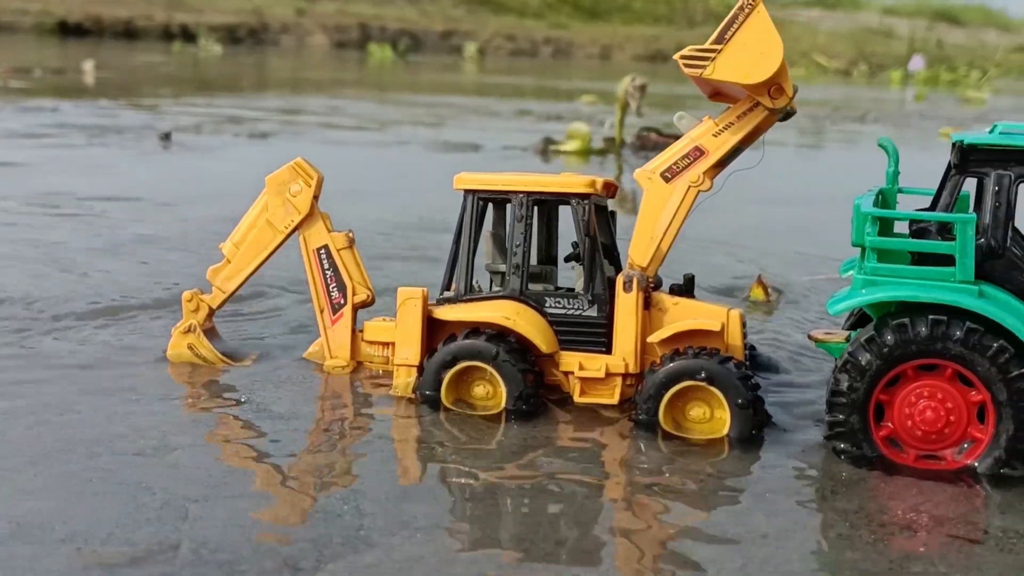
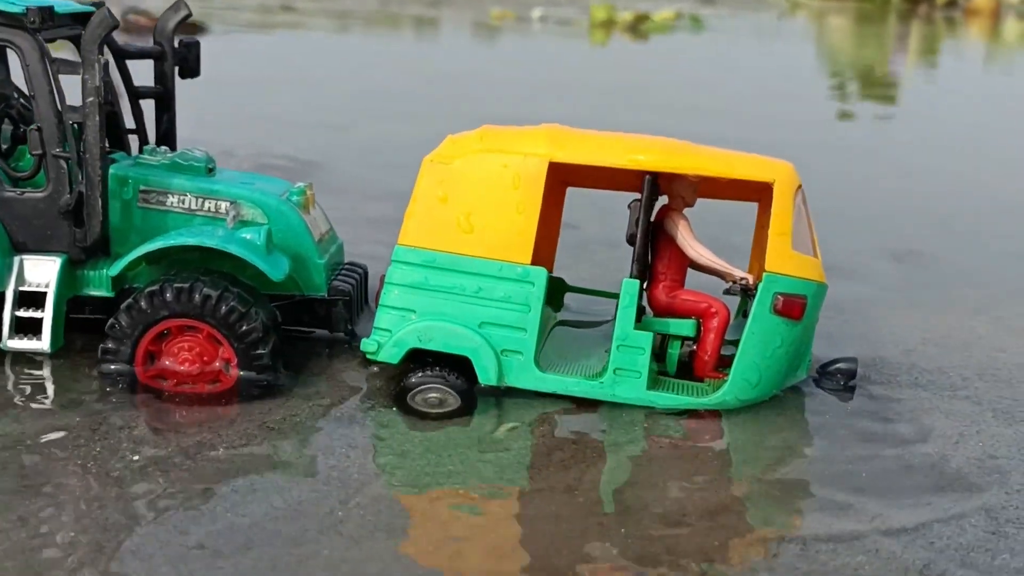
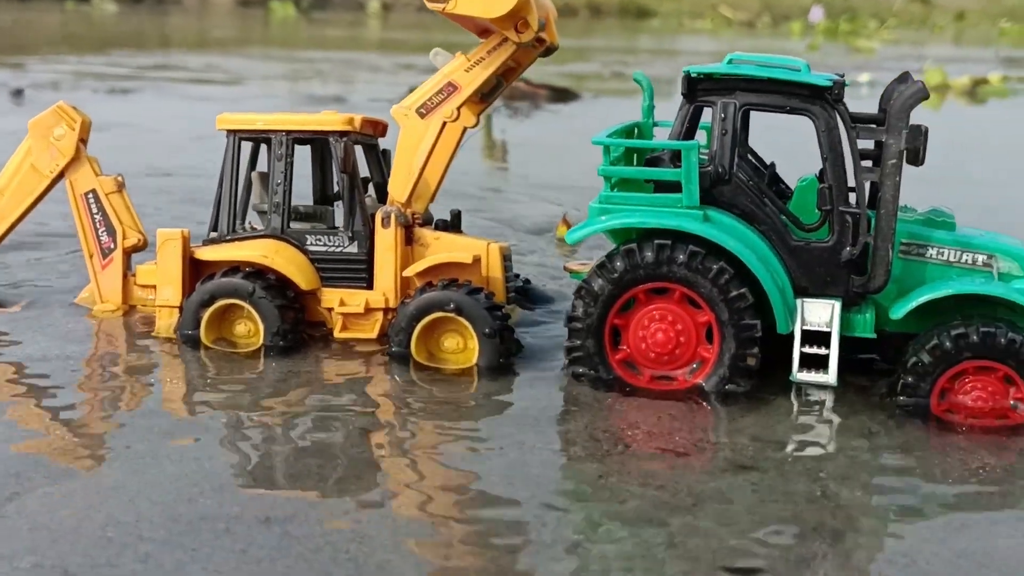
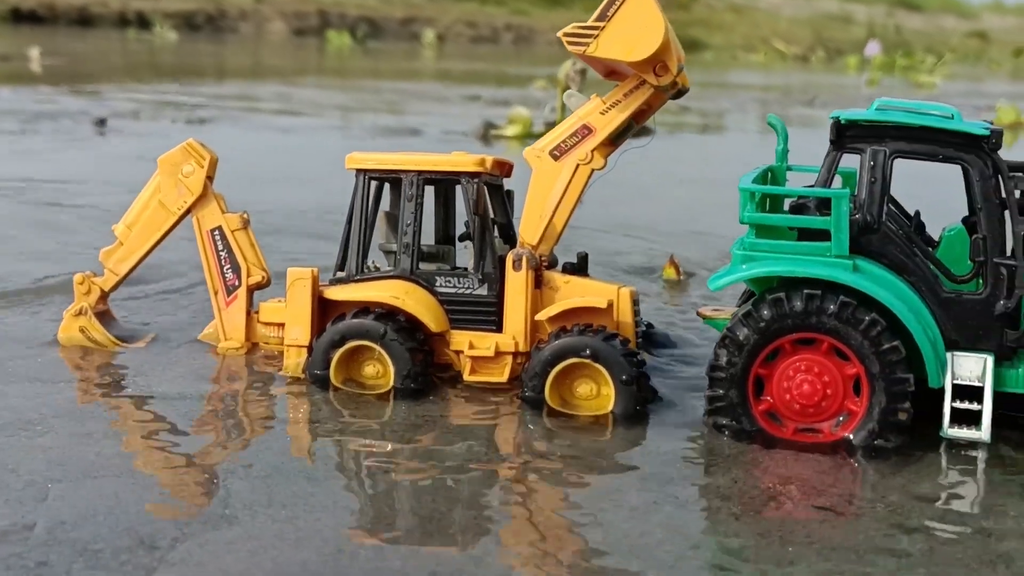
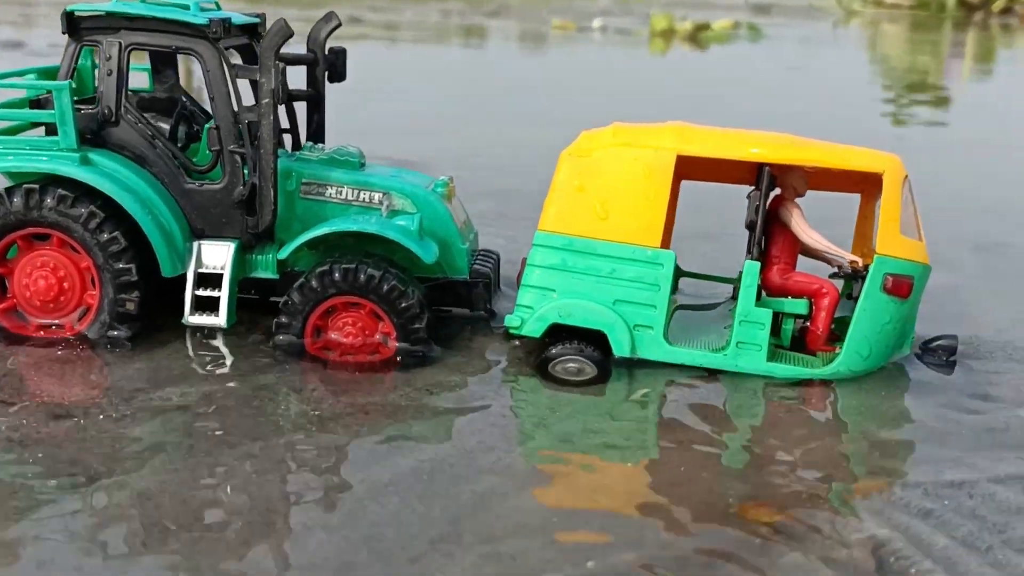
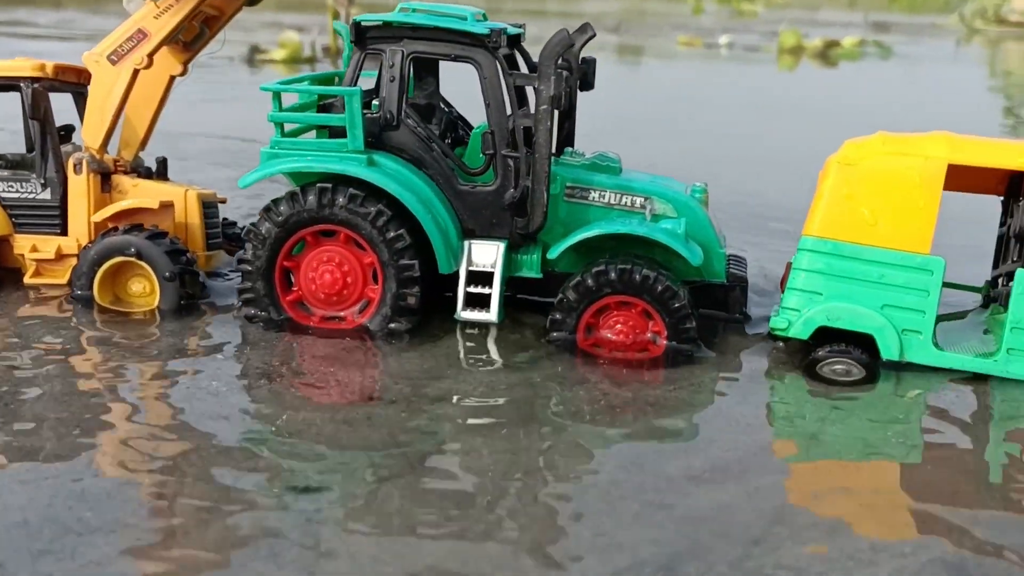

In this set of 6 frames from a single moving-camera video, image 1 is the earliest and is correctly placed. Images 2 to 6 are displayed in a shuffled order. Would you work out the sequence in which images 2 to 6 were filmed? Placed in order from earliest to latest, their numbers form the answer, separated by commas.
4, 3, 6, 5, 2
